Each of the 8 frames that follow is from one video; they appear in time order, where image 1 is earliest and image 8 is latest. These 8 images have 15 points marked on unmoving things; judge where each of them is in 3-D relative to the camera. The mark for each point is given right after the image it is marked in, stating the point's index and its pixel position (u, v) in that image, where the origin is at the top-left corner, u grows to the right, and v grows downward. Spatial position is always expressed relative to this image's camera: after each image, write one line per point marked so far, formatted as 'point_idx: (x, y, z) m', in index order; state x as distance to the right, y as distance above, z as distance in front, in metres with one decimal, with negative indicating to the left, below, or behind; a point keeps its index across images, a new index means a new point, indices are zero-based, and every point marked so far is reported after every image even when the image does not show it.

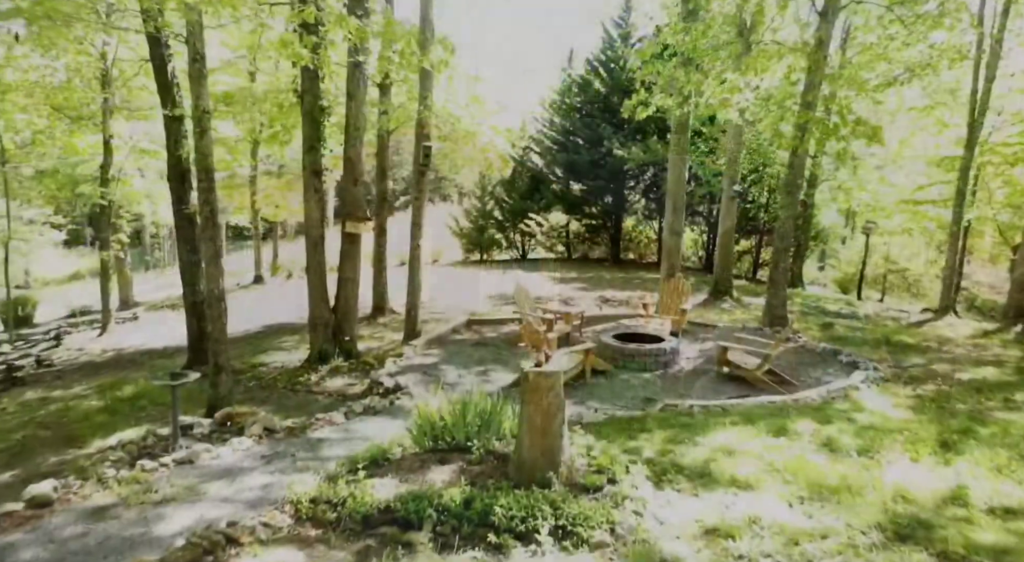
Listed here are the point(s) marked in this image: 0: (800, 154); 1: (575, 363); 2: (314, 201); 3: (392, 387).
0: (+4.0, +1.8, +8.9) m
1: (+0.7, -0.9, +6.9) m
2: (-2.3, +0.9, +7.3) m
3: (-1.2, -1.1, +6.6) m
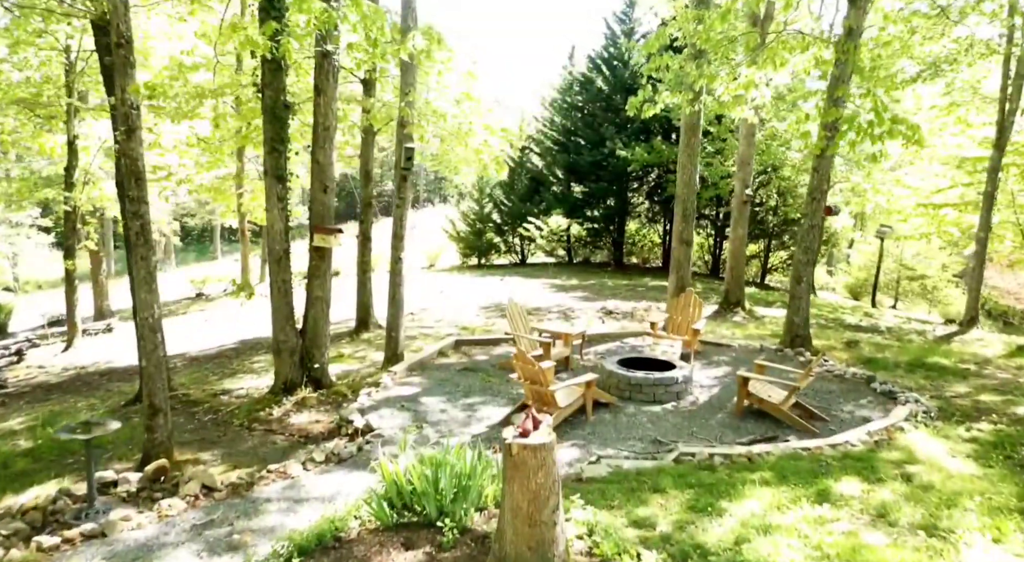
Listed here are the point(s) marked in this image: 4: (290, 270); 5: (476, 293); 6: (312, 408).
0: (+4.0, +1.6, +8.0) m
1: (+0.6, -1.1, +6.0) m
2: (-2.4, +0.7, +6.4) m
3: (-1.3, -1.3, +5.7) m
4: (-2.3, +0.1, +6.6) m
5: (-0.9, -0.3, +15.6) m
6: (-2.0, -1.3, +6.3) m
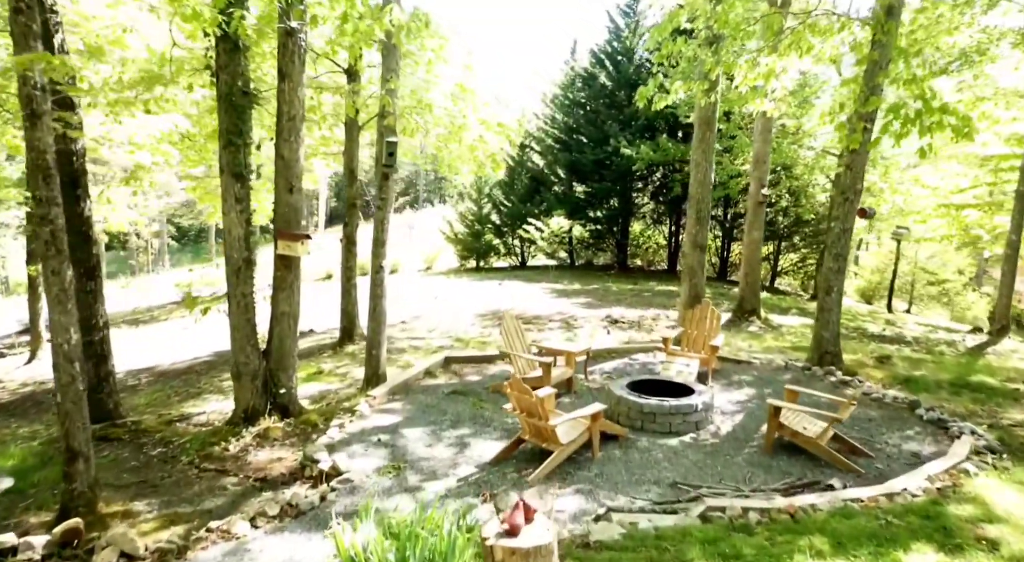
0: (+3.9, +1.5, +7.1) m
1: (+0.5, -1.2, +5.1) m
2: (-2.4, +0.6, +5.5) m
3: (-1.4, -1.4, +4.8) m
4: (-2.4, 0.0, +5.7) m
5: (-0.9, -0.4, +14.8) m
6: (-2.0, -1.4, +5.5) m
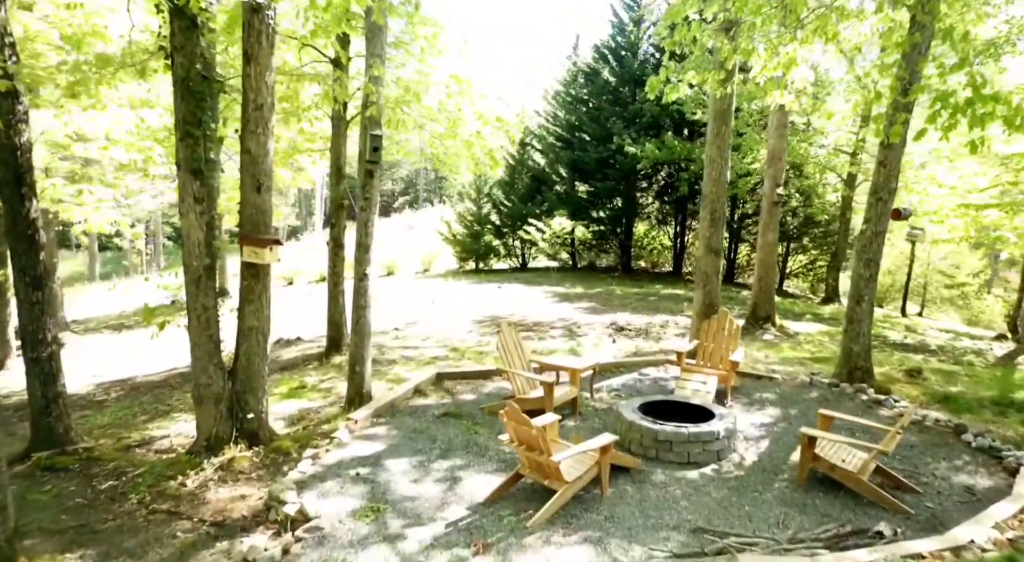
0: (+3.9, +1.4, +6.4) m
1: (+0.5, -1.3, +4.4) m
2: (-2.4, +0.5, +4.9) m
3: (-1.4, -1.5, +4.1) m
4: (-2.4, -0.1, +5.1) m
5: (-0.9, -0.5, +14.1) m
6: (-2.1, -1.5, +4.8) m
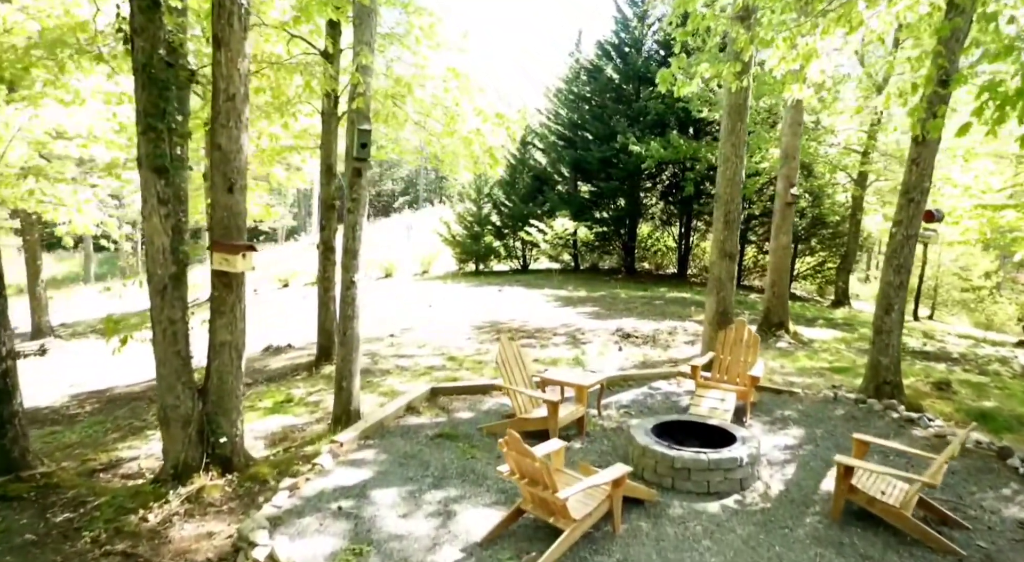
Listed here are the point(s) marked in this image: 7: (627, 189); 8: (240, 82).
0: (+3.9, +1.3, +5.9) m
1: (+0.5, -1.4, +3.9) m
2: (-2.4, +0.4, +4.4) m
3: (-1.4, -1.6, +3.6) m
4: (-2.4, -0.2, +4.6) m
5: (-0.9, -0.6, +13.6) m
6: (-2.1, -1.6, +4.3) m
7: (+3.3, +2.6, +18.1) m
8: (-1.9, +1.4, +4.4) m
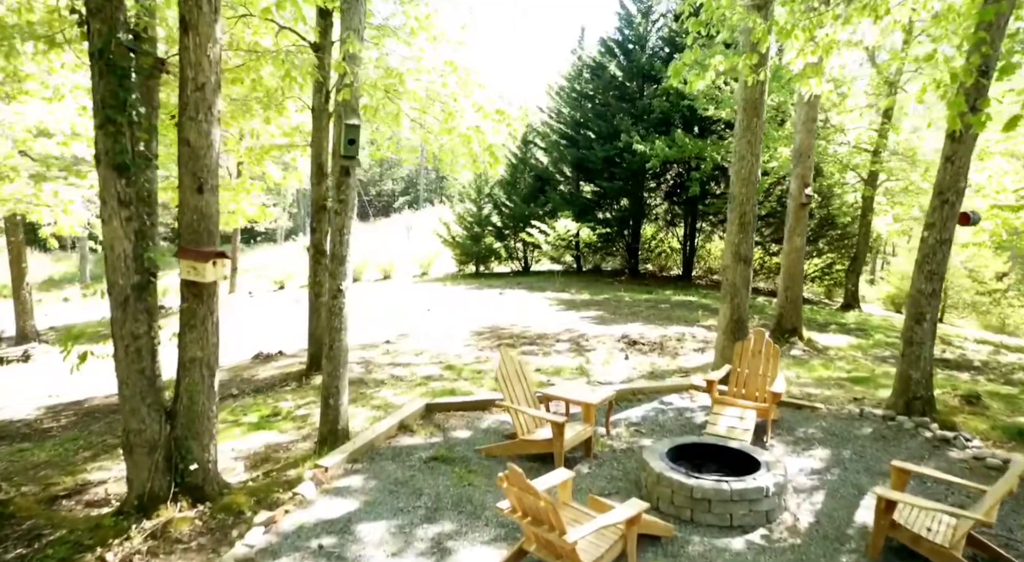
0: (+3.9, +1.2, +5.5) m
1: (+0.5, -1.5, +3.5) m
2: (-2.4, +0.4, +3.9) m
3: (-1.4, -1.7, +3.2) m
4: (-2.4, -0.2, +4.1) m
5: (-0.9, -0.6, +13.2) m
6: (-2.1, -1.6, +3.9) m
7: (+3.3, +2.6, +17.7) m
8: (-1.9, +1.3, +4.0) m
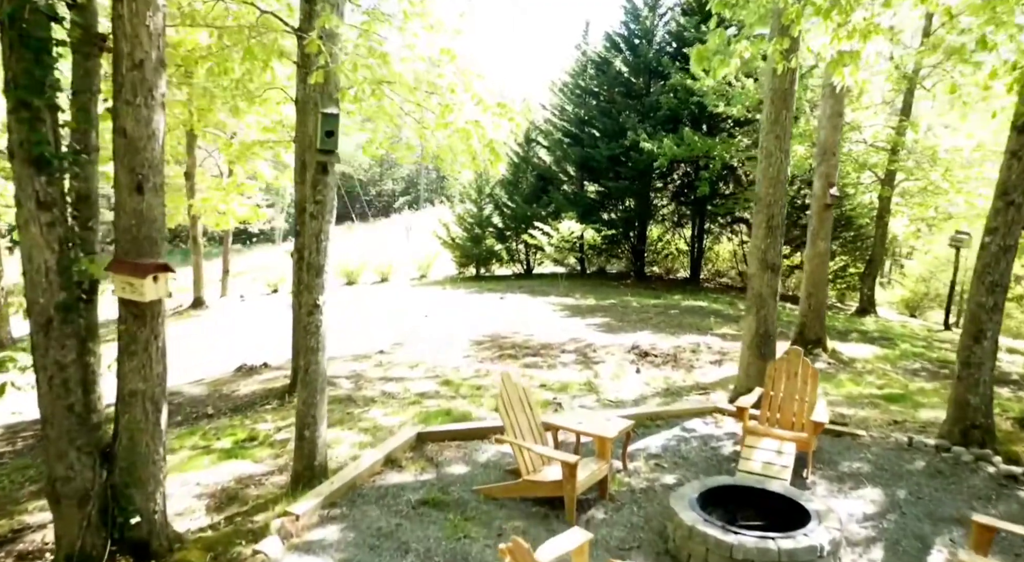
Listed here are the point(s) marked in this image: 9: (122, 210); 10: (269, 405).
0: (+3.9, +1.1, +4.8) m
1: (+0.5, -1.6, +2.8) m
2: (-2.4, +0.3, +3.2) m
3: (-1.4, -1.8, +2.5) m
4: (-2.3, -0.3, +3.4) m
5: (-0.8, -0.7, +12.5) m
6: (-2.0, -1.7, +3.2) m
7: (+3.4, +2.5, +17.0) m
8: (-1.9, +1.2, +3.3) m
9: (-2.0, +0.4, +3.4) m
10: (-2.7, -1.4, +7.2) m
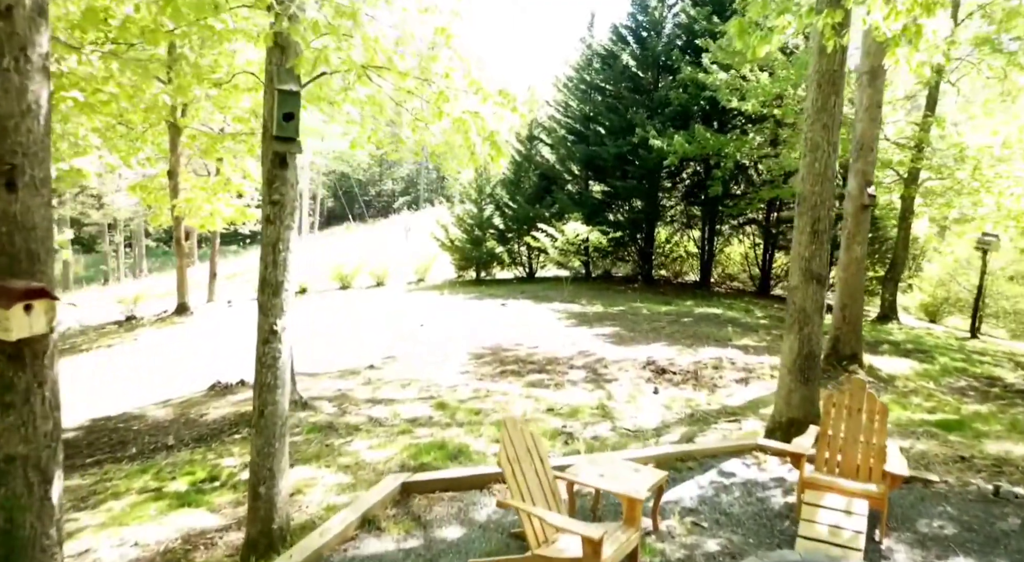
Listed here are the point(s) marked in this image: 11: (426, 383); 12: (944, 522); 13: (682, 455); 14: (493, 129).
0: (+4.0, +1.0, +3.9) m
1: (+0.6, -1.7, +1.9) m
2: (-2.4, +0.2, +2.3) m
3: (-1.4, -1.9, +1.6) m
4: (-2.3, -0.4, +2.5) m
5: (-0.8, -0.9, +11.6) m
6: (-2.0, -1.8, +2.3) m
7: (+3.4, +2.3, +16.1) m
8: (-1.8, +1.1, +2.4) m
9: (-2.0, +0.3, +2.5) m
10: (-2.7, -1.5, +6.3) m
11: (-1.1, -1.3, +8.0) m
12: (+2.8, -1.5, +4.1) m
13: (+1.3, -1.3, +4.9) m
14: (-0.2, +1.4, +5.5) m
